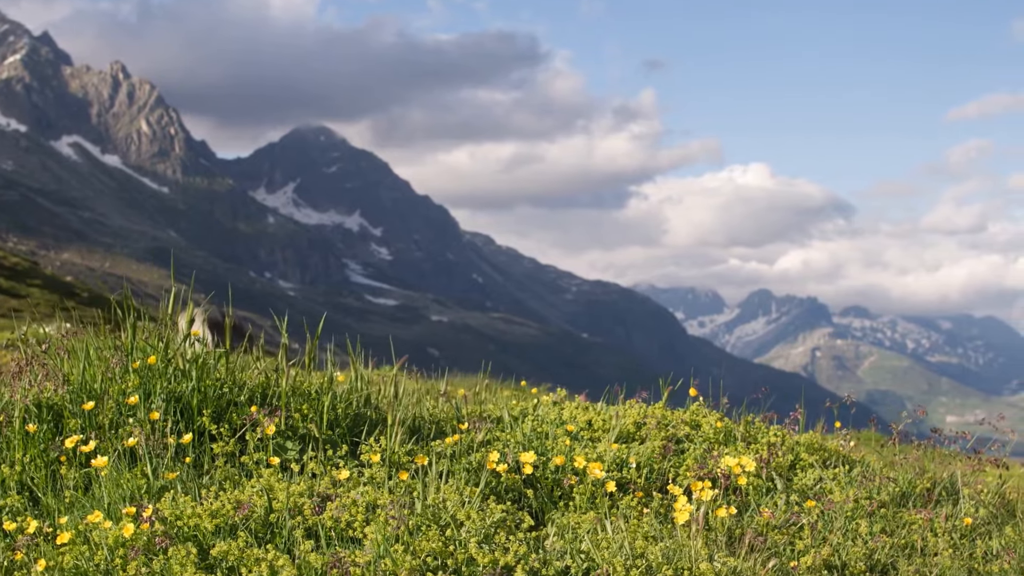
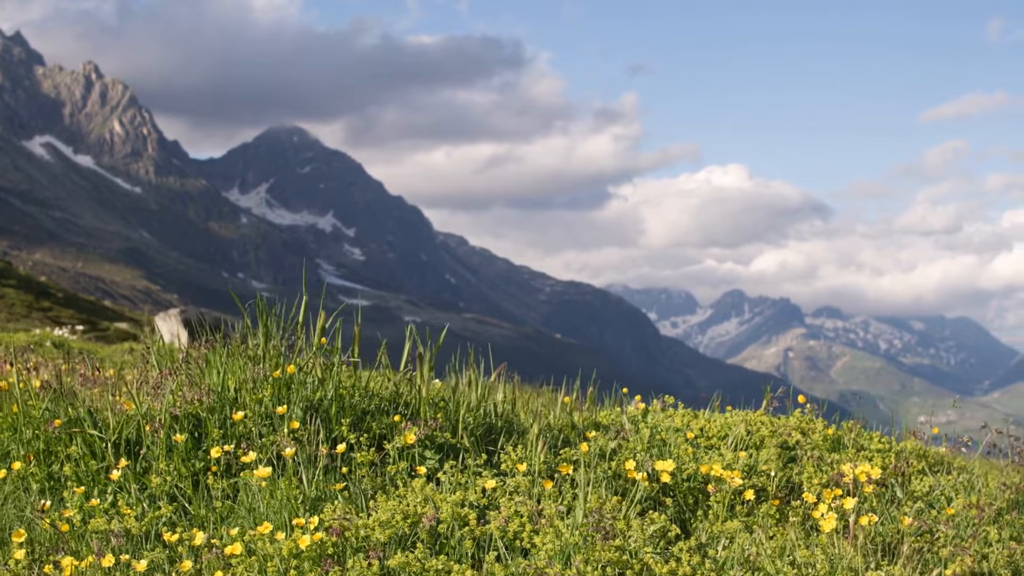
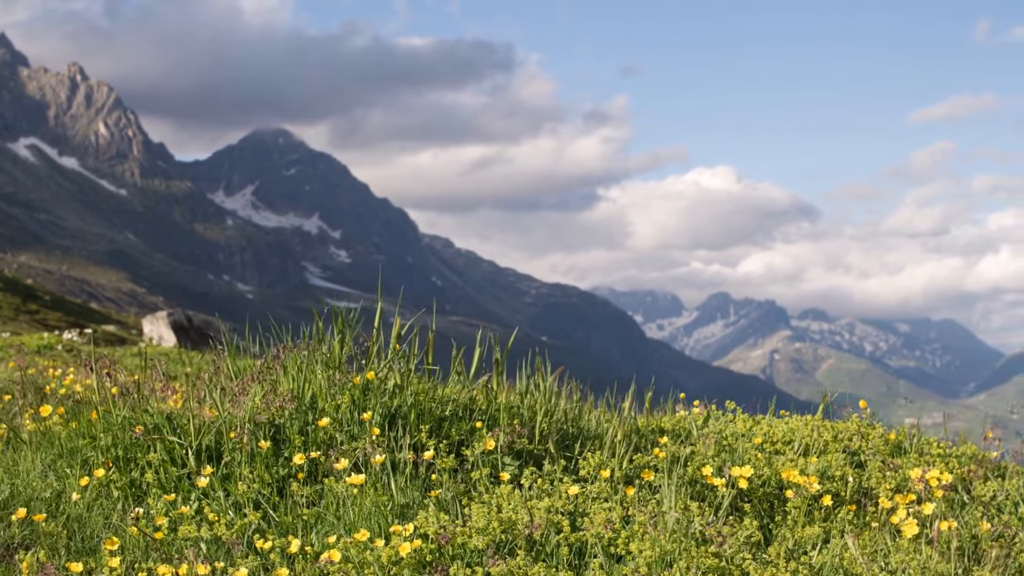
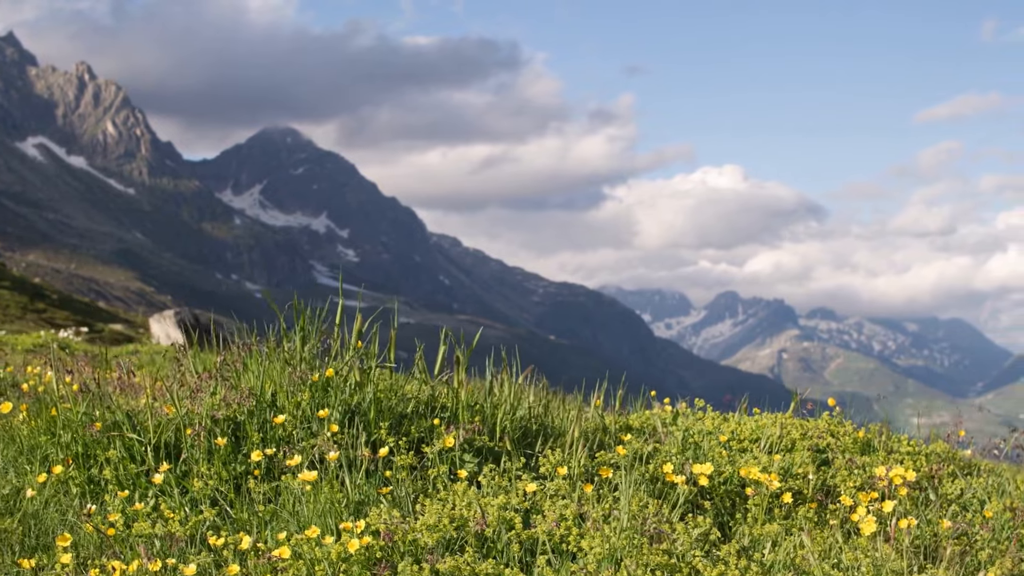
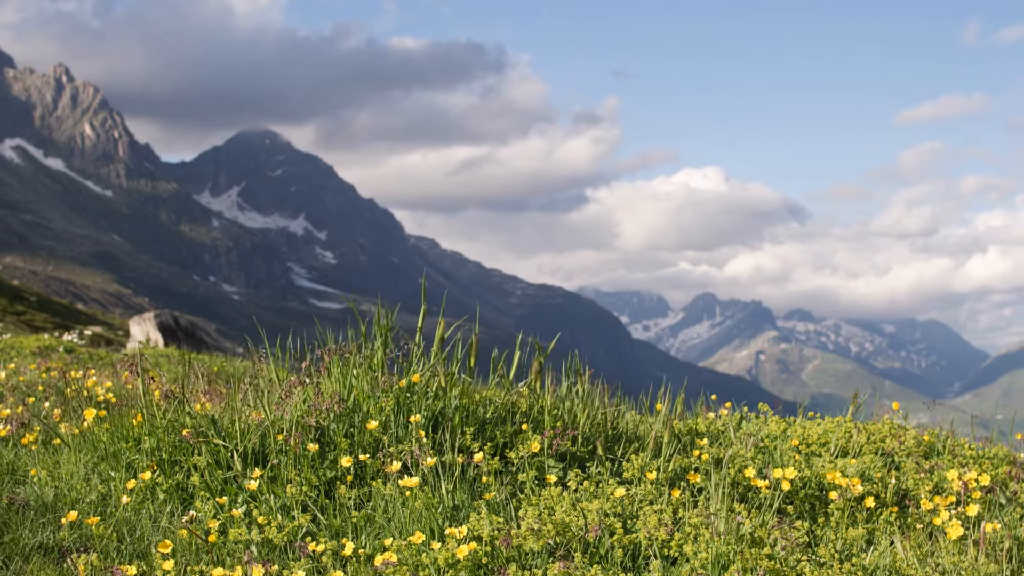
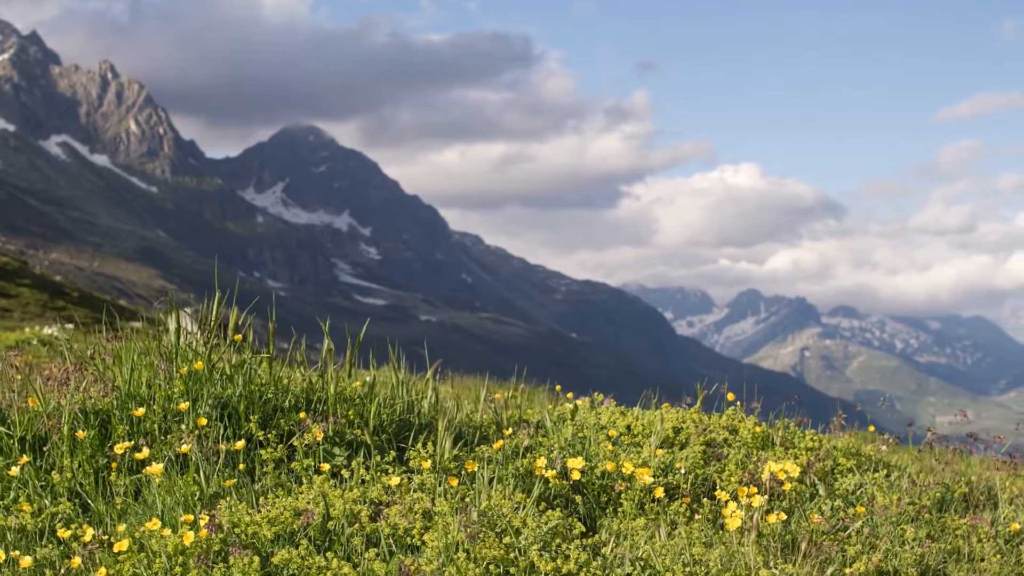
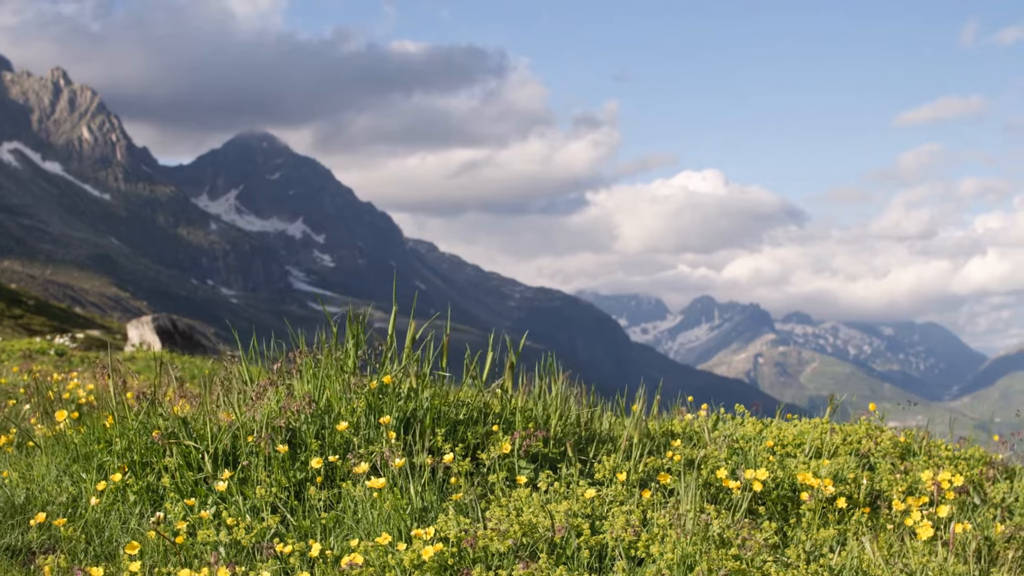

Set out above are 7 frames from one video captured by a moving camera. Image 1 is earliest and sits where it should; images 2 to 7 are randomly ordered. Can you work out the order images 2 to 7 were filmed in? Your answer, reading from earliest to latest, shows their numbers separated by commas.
6, 2, 4, 3, 5, 7
